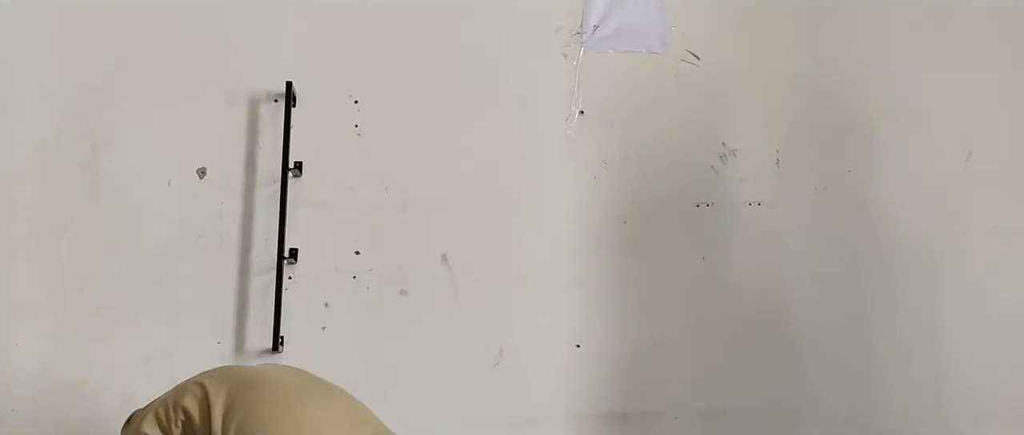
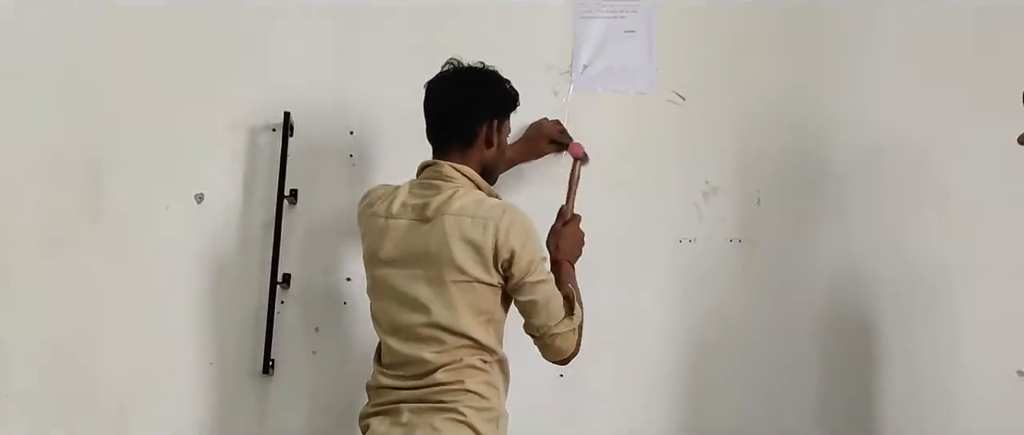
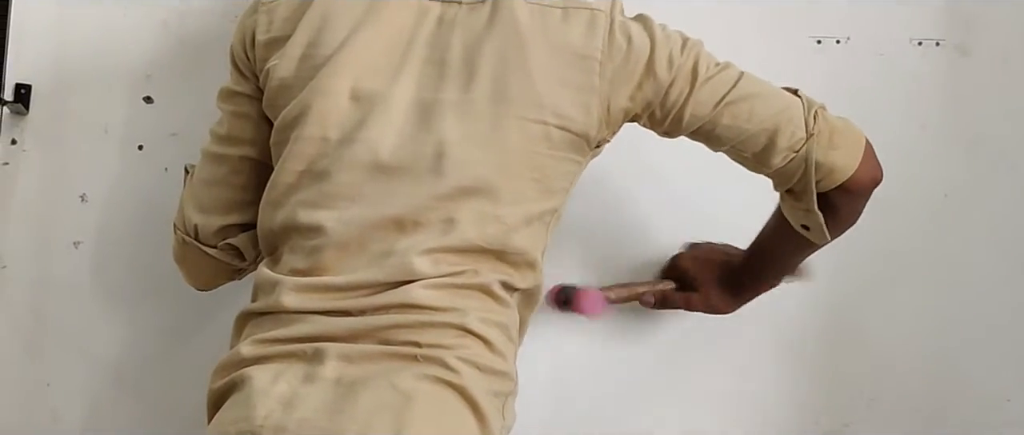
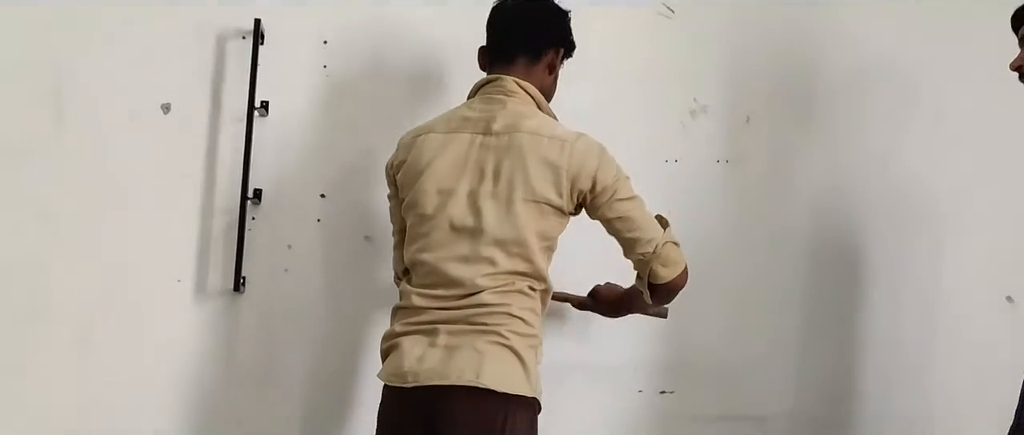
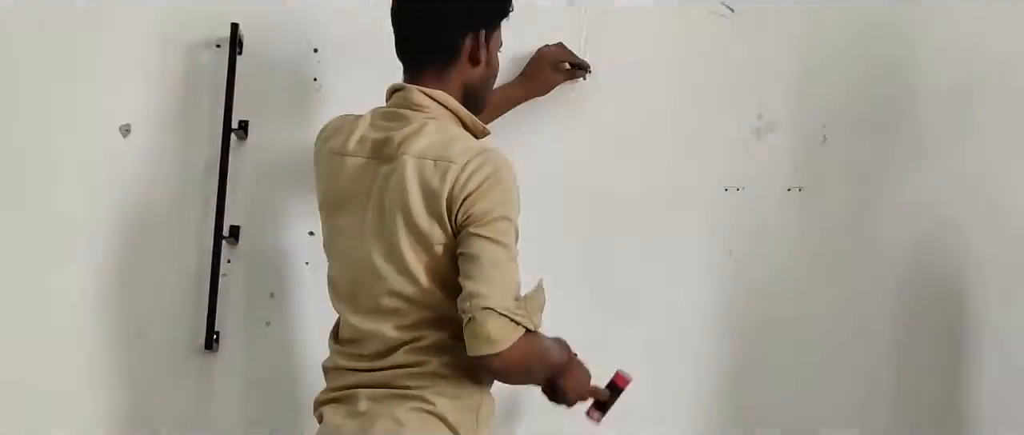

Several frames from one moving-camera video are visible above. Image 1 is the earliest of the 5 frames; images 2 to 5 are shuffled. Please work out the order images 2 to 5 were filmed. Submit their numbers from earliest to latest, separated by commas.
4, 3, 5, 2
